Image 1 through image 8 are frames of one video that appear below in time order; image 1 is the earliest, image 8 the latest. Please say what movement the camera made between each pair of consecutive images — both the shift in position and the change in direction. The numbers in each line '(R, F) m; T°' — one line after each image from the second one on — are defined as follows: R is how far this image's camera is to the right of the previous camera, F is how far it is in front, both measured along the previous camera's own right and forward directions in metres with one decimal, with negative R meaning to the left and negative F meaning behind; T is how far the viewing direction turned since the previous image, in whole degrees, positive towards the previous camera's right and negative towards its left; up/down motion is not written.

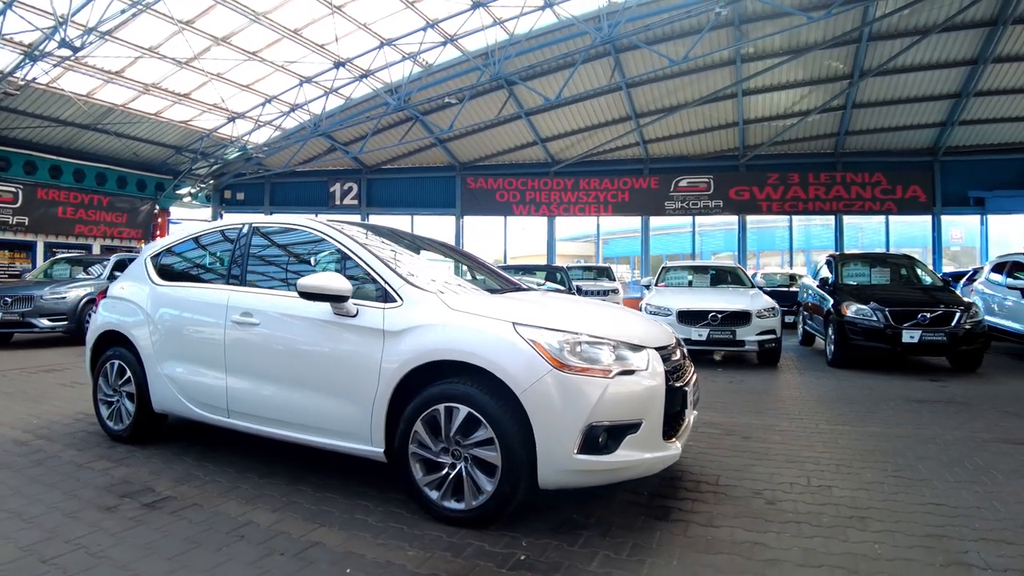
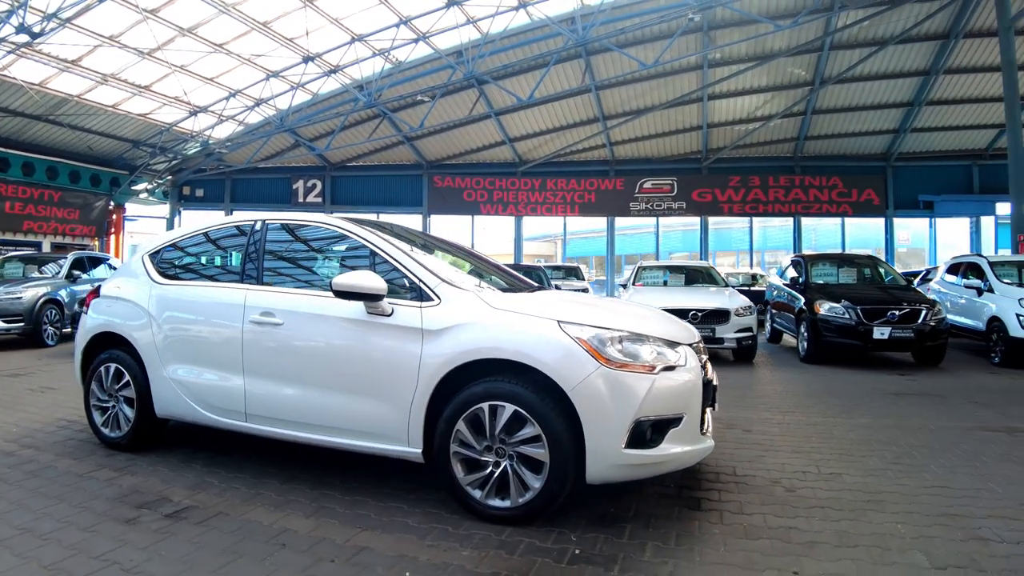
(-0.6, 0.0) m; +5°
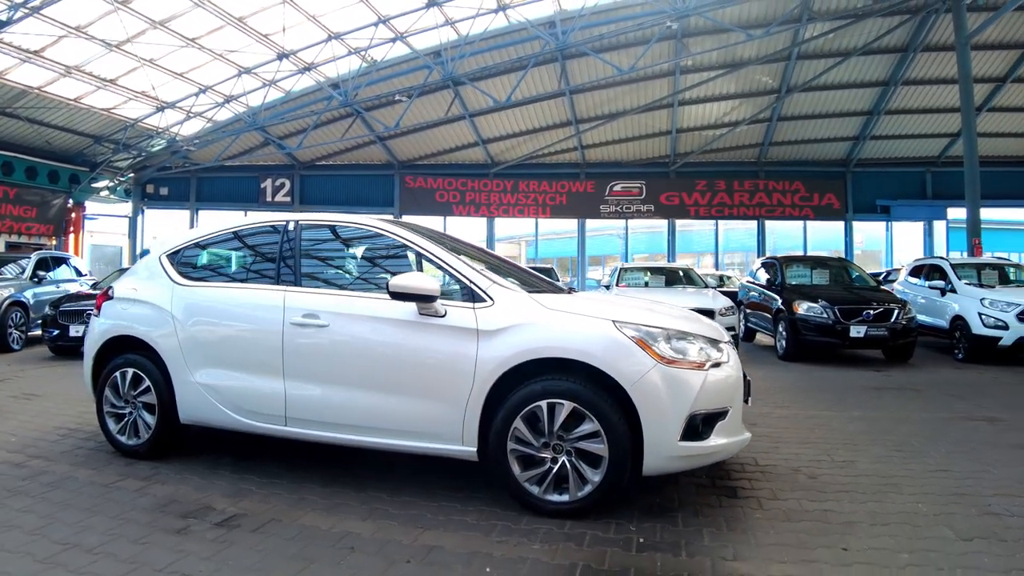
(-0.7, -0.1) m; +5°
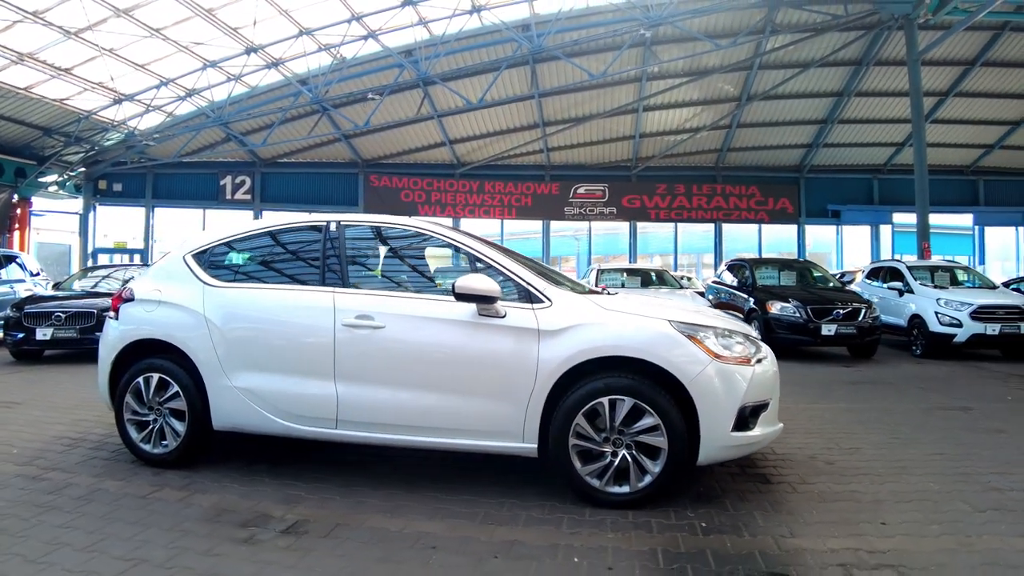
(-0.9, -0.1) m; +6°
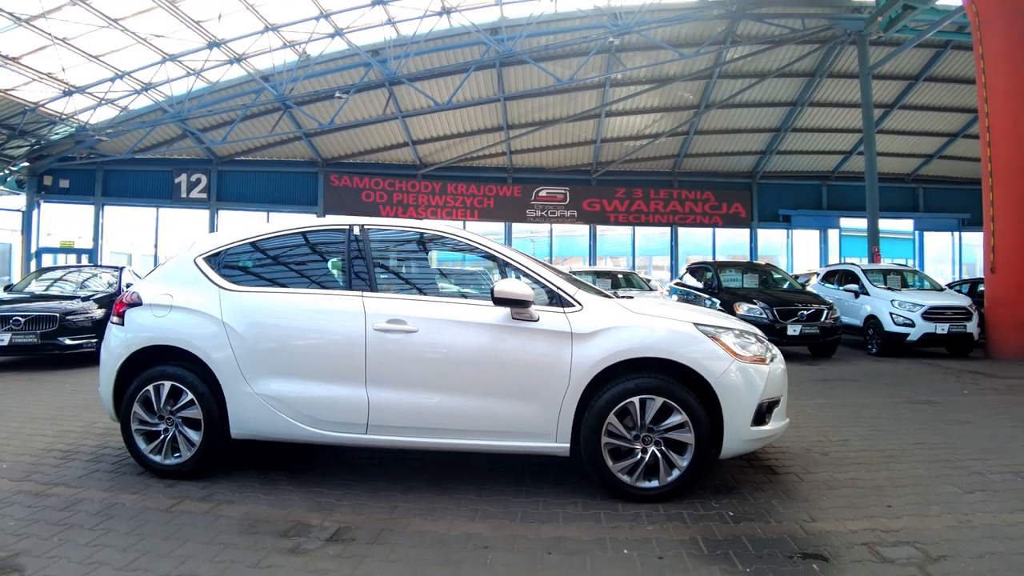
(-0.7, -0.1) m; +6°
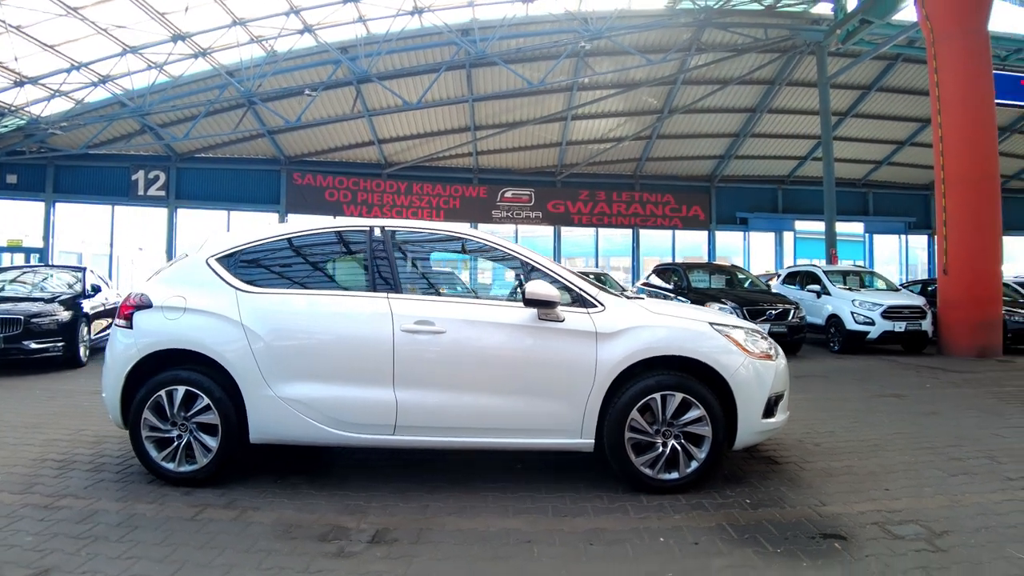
(-0.6, -0.1) m; +5°
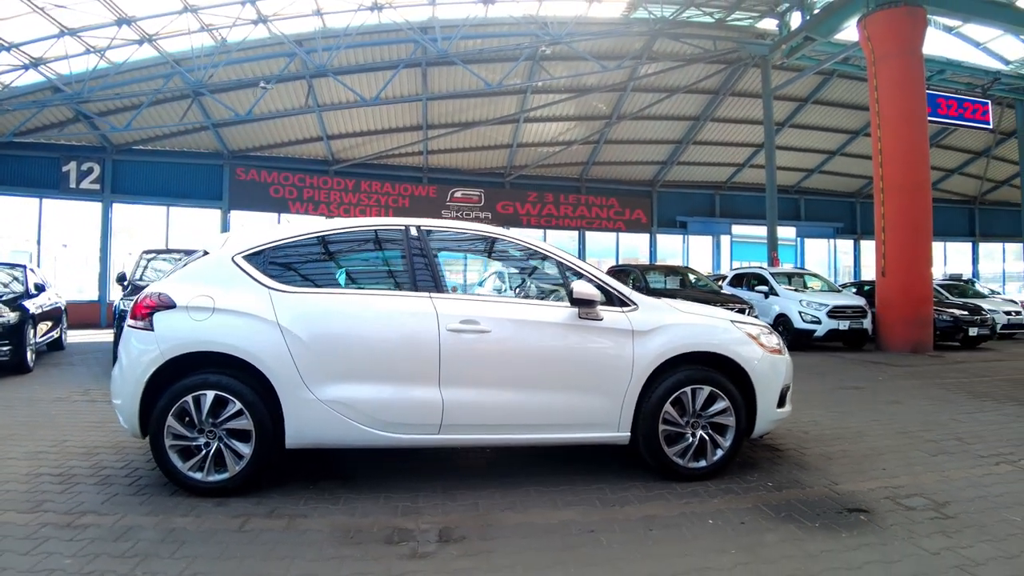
(-1.0, -0.1) m; +7°
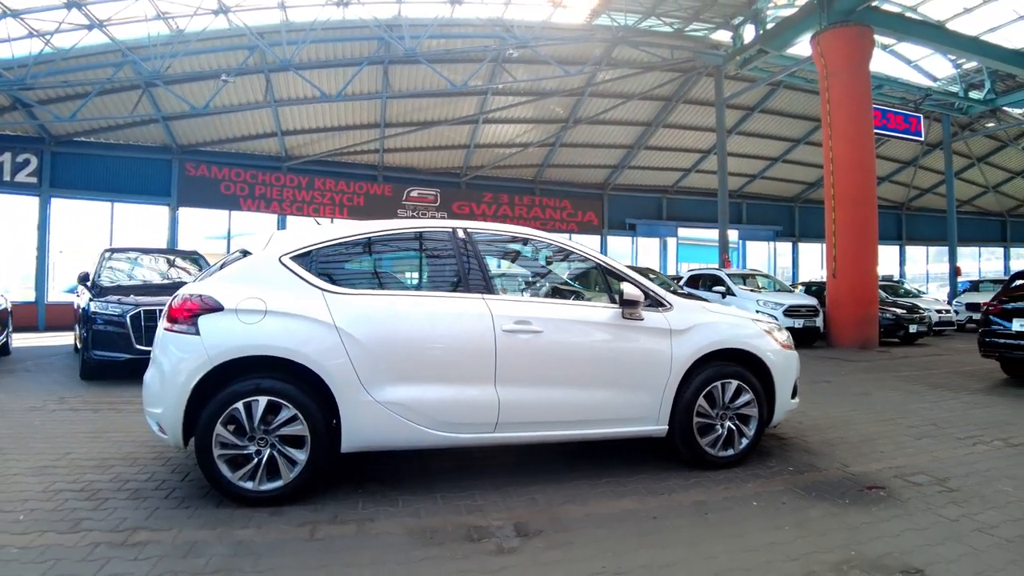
(-1.0, -0.1) m; +7°
